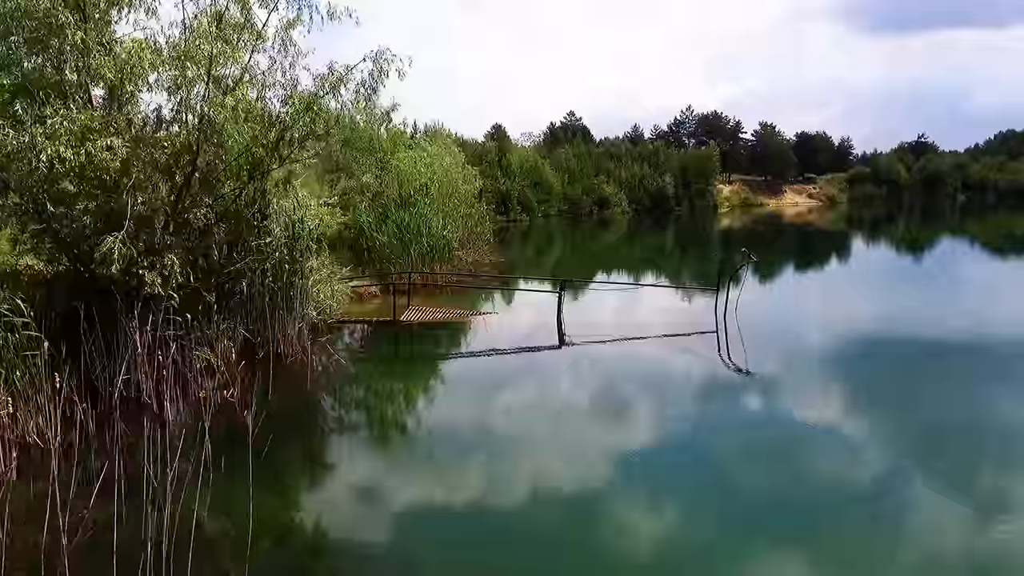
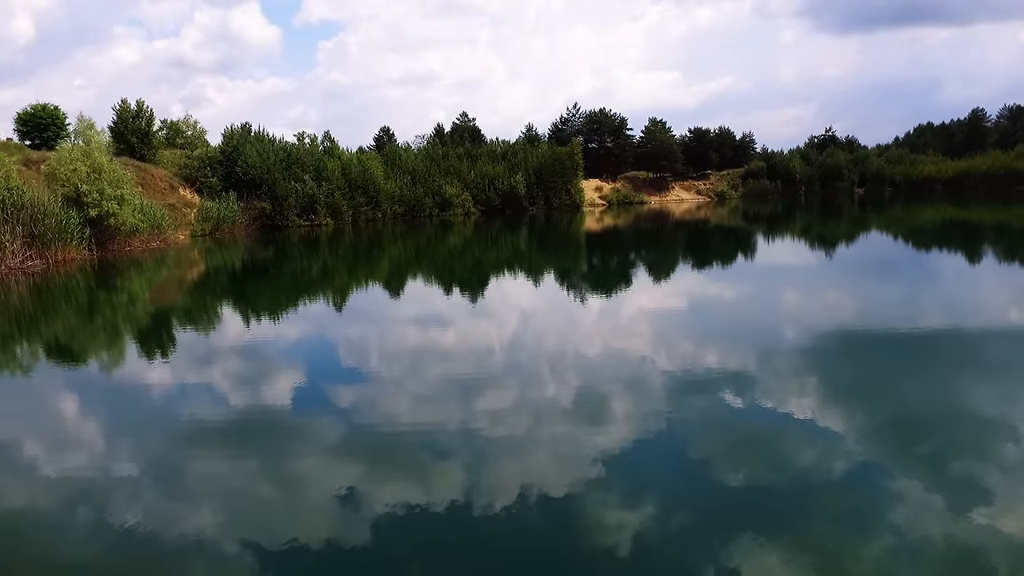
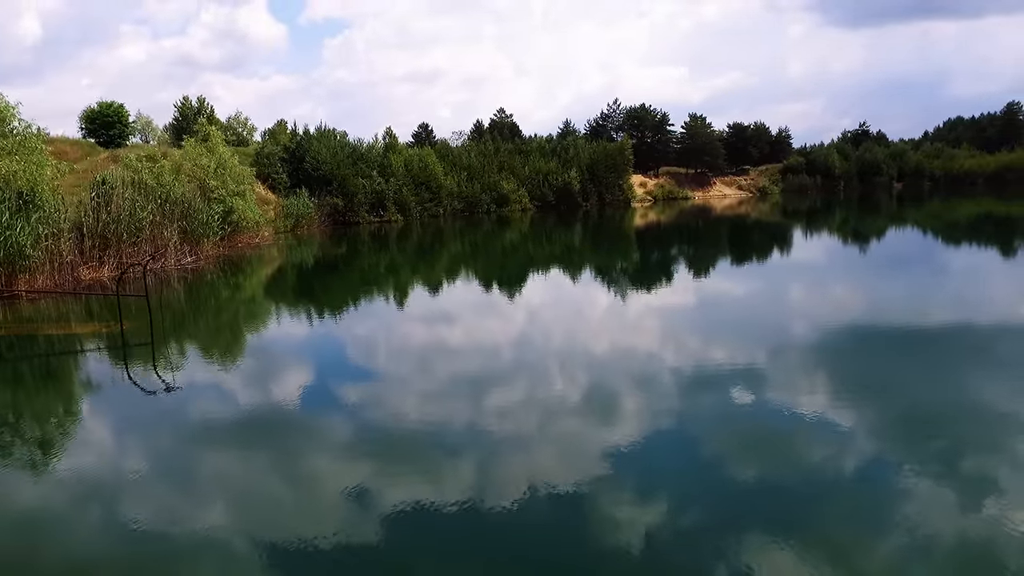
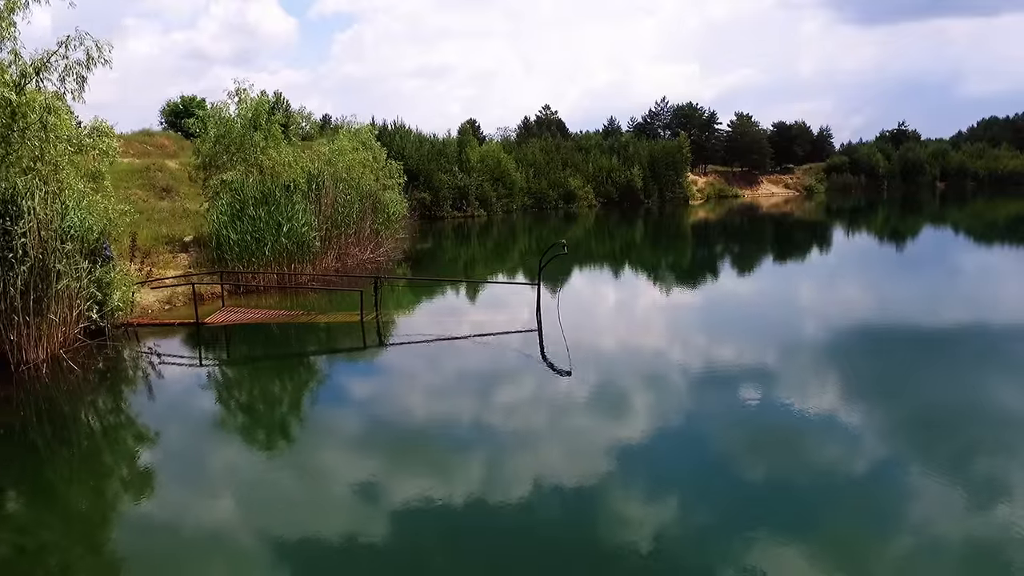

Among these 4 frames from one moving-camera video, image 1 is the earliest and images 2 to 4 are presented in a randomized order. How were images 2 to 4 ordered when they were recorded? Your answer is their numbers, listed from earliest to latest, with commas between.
4, 3, 2
